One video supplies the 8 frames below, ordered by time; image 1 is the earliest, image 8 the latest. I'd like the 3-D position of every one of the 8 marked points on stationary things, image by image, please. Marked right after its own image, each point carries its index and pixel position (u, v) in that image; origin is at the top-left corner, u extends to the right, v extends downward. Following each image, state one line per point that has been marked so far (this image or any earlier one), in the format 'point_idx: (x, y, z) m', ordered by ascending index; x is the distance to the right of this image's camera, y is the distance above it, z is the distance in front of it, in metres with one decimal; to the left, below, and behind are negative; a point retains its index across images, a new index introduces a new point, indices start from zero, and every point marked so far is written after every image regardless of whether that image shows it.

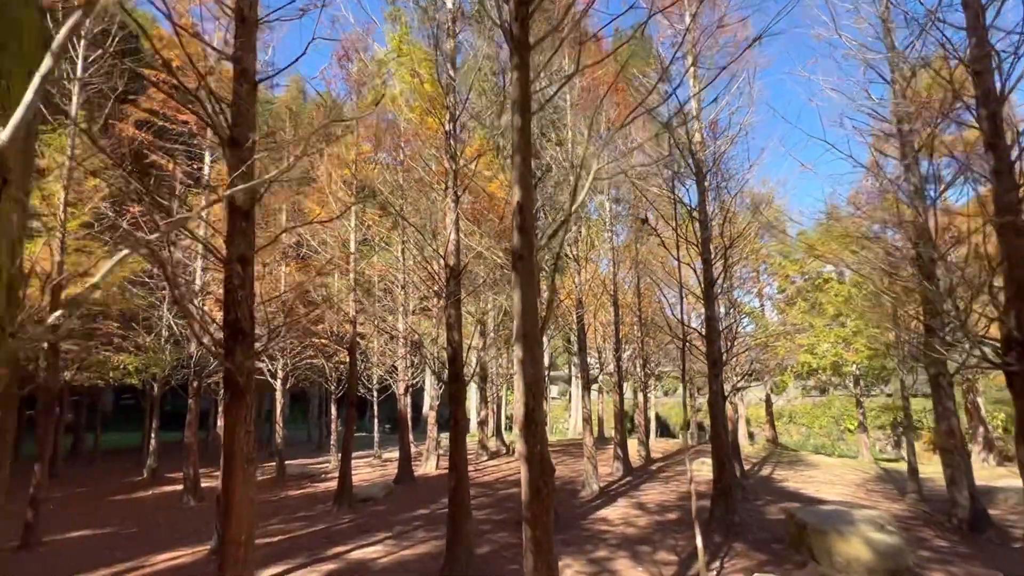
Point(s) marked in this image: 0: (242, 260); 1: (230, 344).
0: (-1.5, +0.2, +3.8) m
1: (-1.5, -0.3, +3.7) m
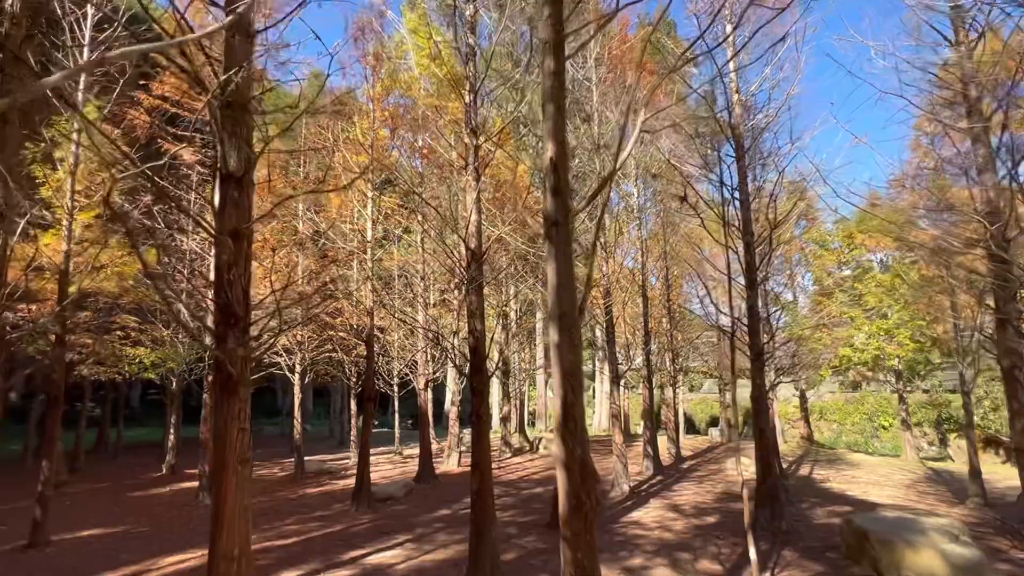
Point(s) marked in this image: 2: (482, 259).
0: (-1.3, +0.3, +3.4) m
1: (-1.4, -0.2, +3.3) m
2: (-0.3, +0.3, +6.0) m
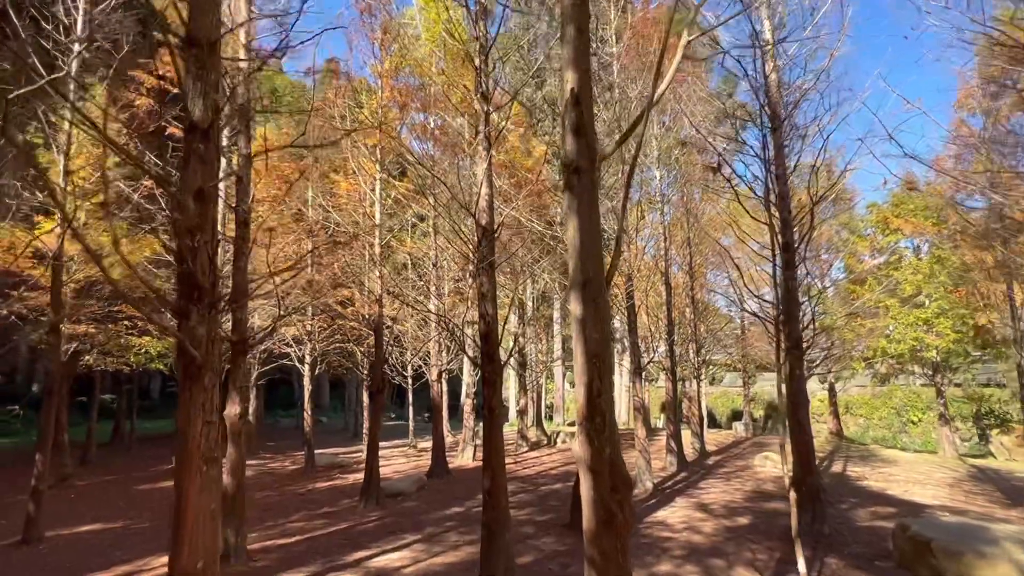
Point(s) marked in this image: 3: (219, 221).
0: (-1.3, +0.4, +2.9) m
1: (-1.3, -0.1, +2.8) m
2: (-0.1, +0.4, +5.4) m
3: (-1.4, +0.3, +3.2) m
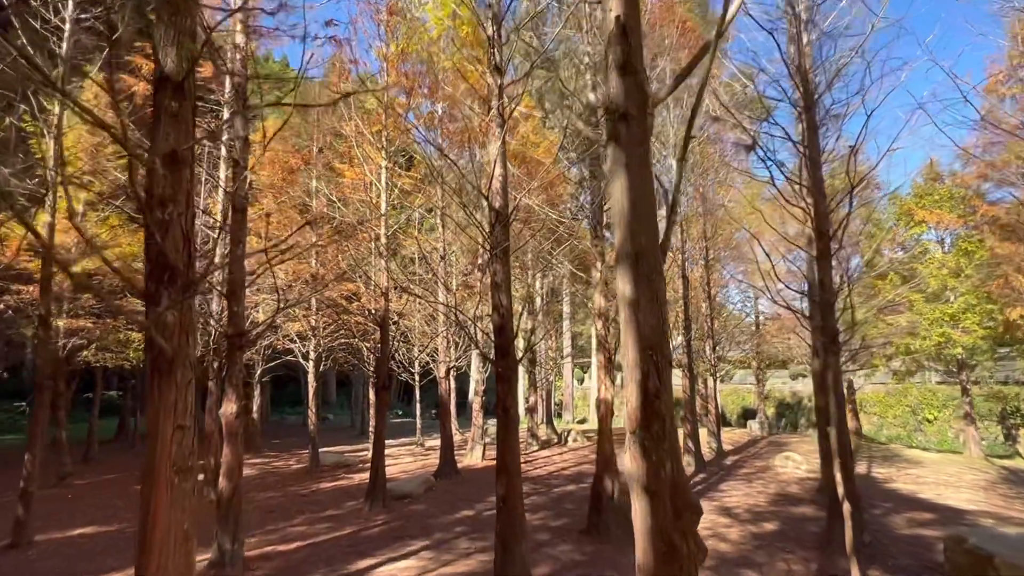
0: (-1.2, +0.5, +2.5) m
1: (-1.2, 0.0, +2.4) m
2: (0.0, +0.5, +5.0) m
3: (-1.3, +0.4, +2.8) m
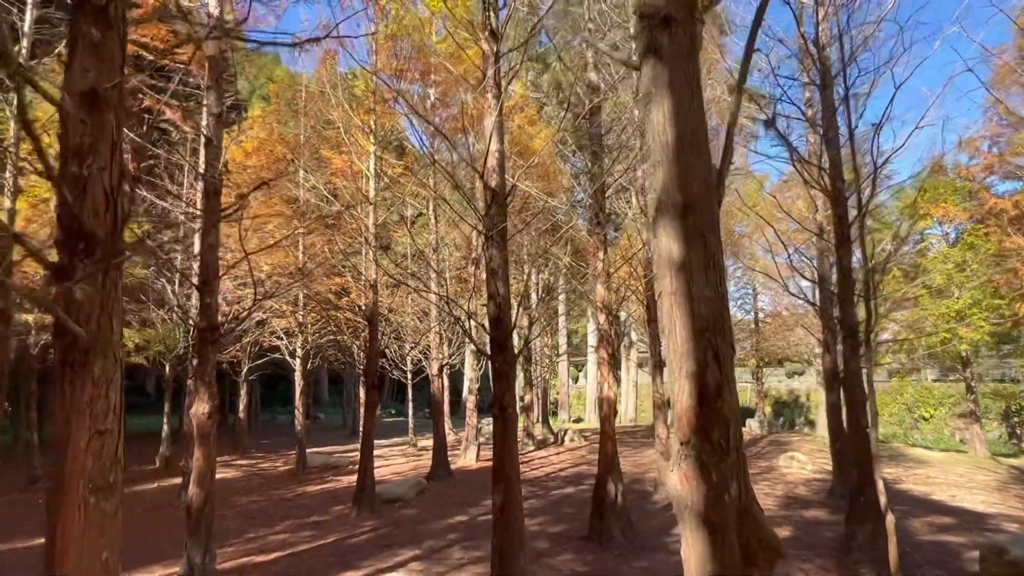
0: (-1.2, +0.5, +2.0) m
1: (-1.2, +0.1, +1.9) m
2: (0.0, +0.6, +4.6) m
3: (-1.3, +0.5, +2.4) m
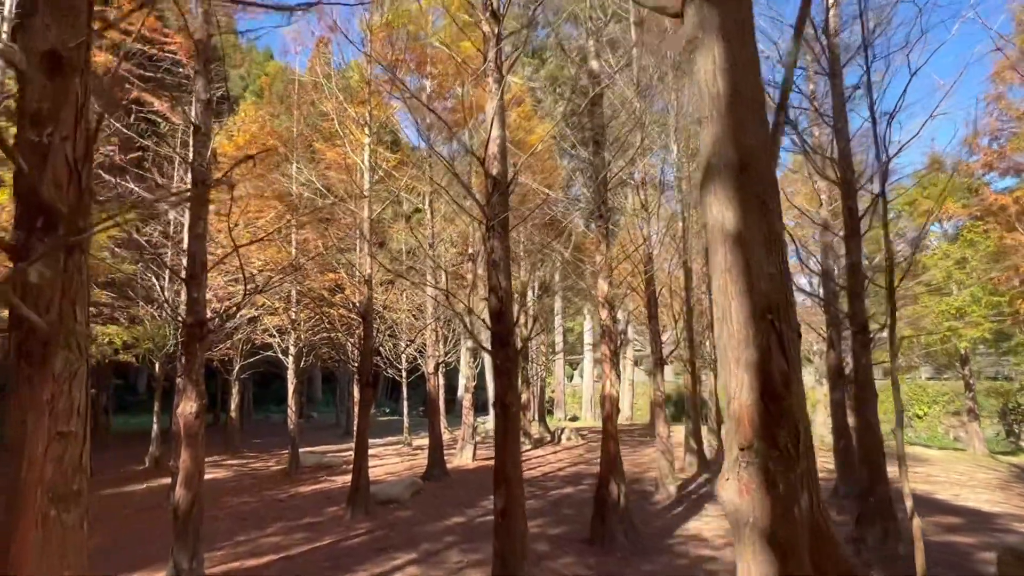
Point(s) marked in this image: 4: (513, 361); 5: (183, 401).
0: (-1.2, +0.6, +1.8) m
1: (-1.2, +0.1, +1.7) m
2: (0.0, +0.6, +4.4) m
3: (-1.3, +0.5, +2.2) m
4: (0.0, -0.4, +4.1) m
5: (-2.3, -0.8, +4.9) m
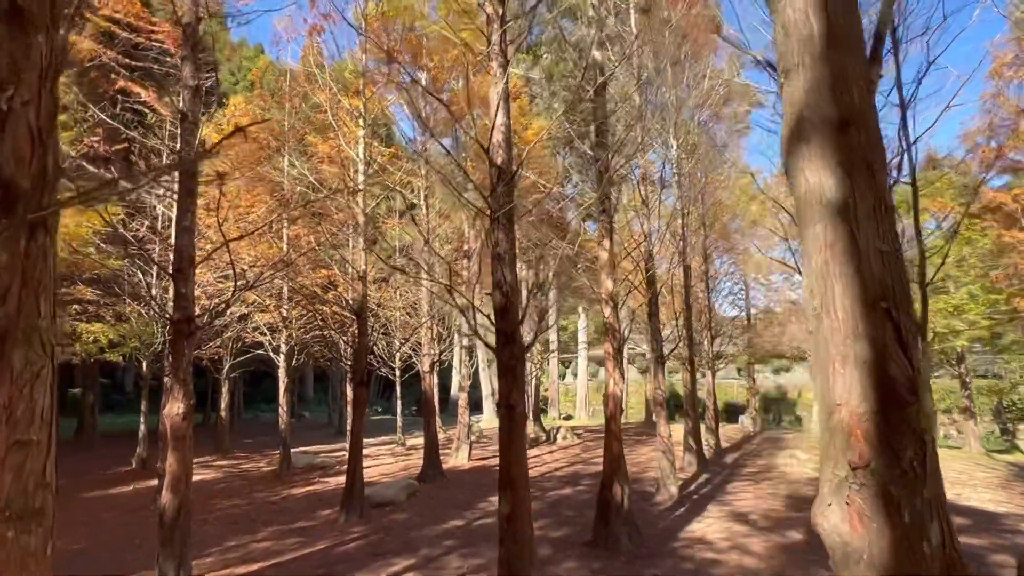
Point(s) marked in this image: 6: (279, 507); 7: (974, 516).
0: (-1.1, +0.6, +1.6) m
1: (-1.1, +0.1, +1.5) m
2: (0.0, +0.6, +4.2) m
3: (-1.2, +0.5, +1.9) m
4: (0.0, -0.4, +3.9) m
5: (-2.3, -0.8, +4.7) m
6: (-2.7, -2.5, +8.0) m
7: (+4.9, -2.4, +7.3) m
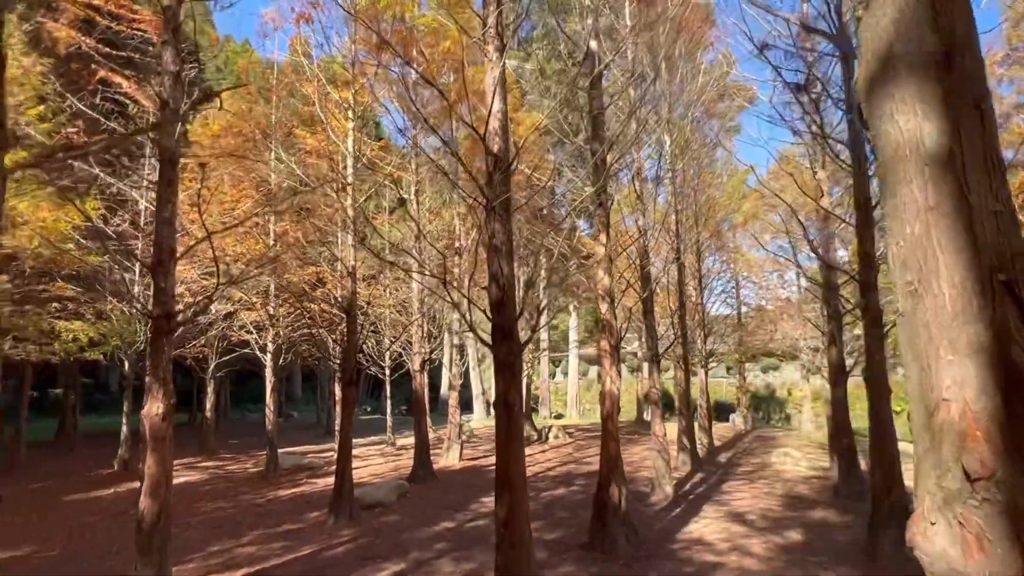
0: (-1.1, +0.6, +1.4) m
1: (-1.1, +0.2, +1.3) m
2: (0.0, +0.7, +4.0) m
3: (-1.2, +0.6, +1.7) m
4: (0.0, -0.4, +3.7) m
5: (-2.3, -0.7, +4.5) m
6: (-2.8, -2.5, +7.8) m
7: (+4.8, -2.3, +7.3) m
